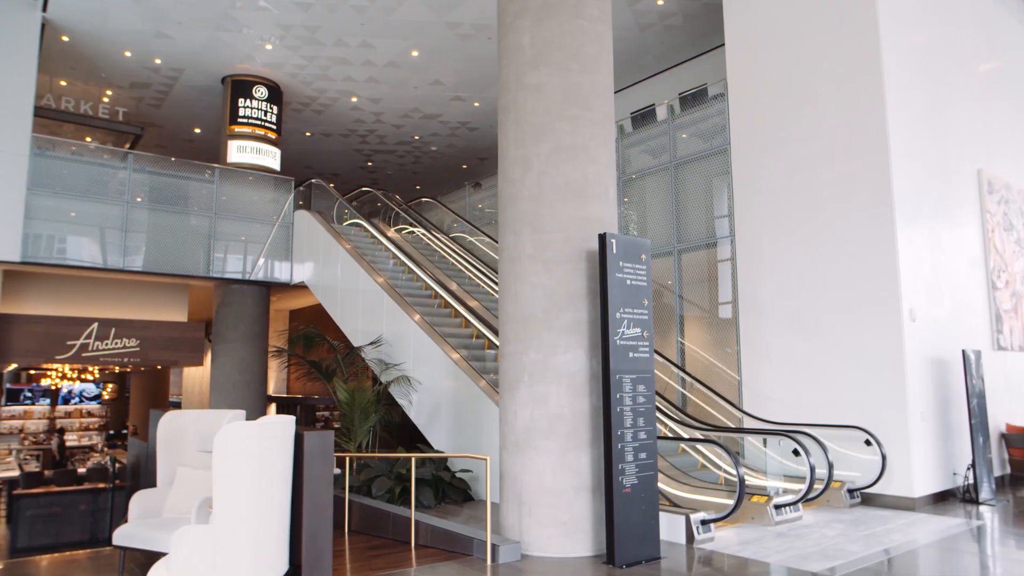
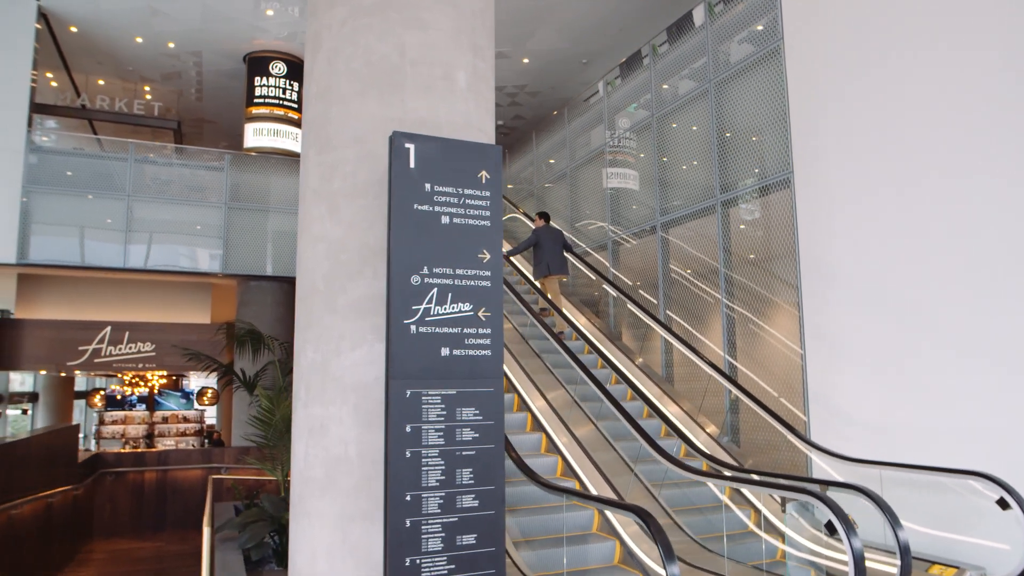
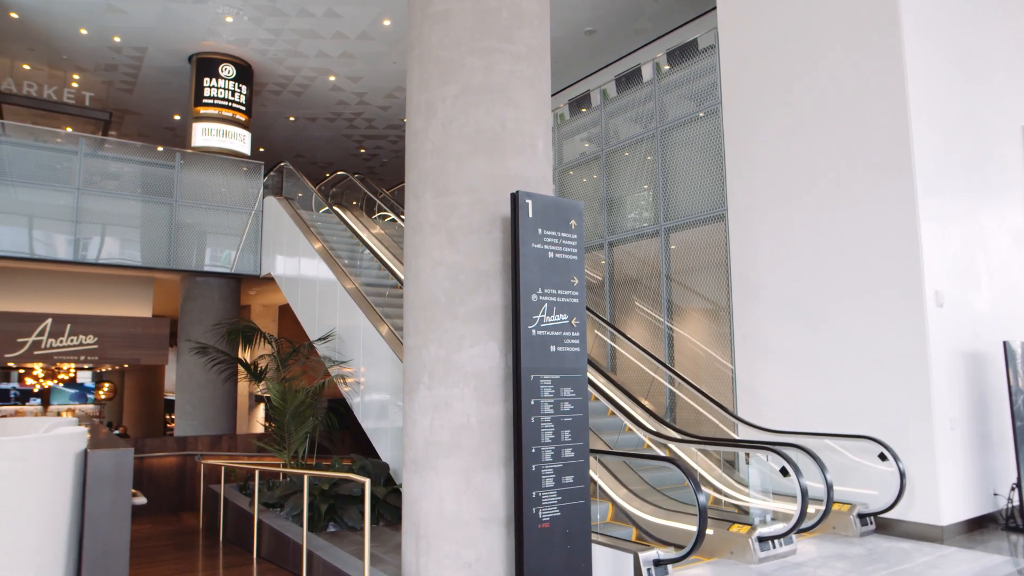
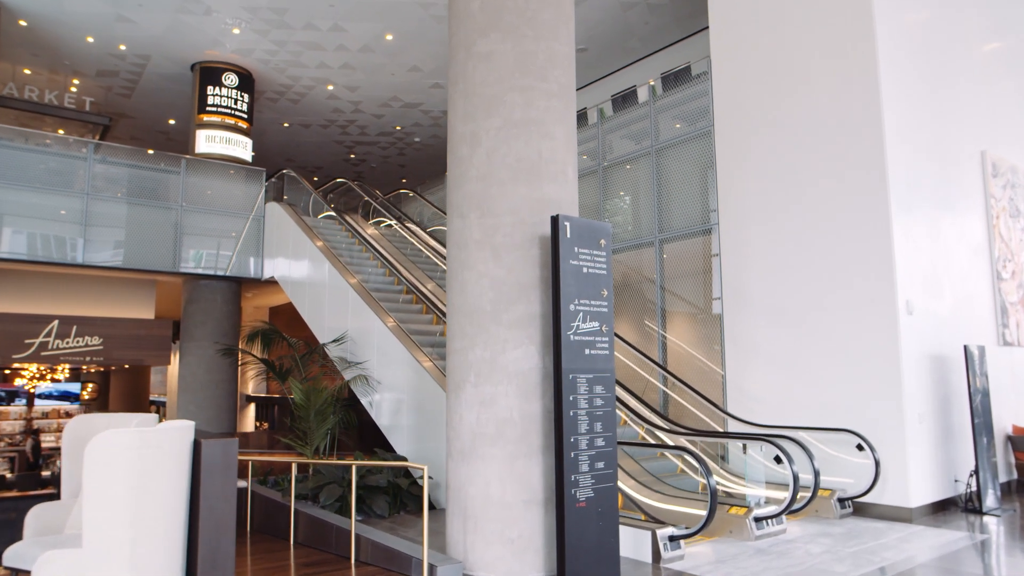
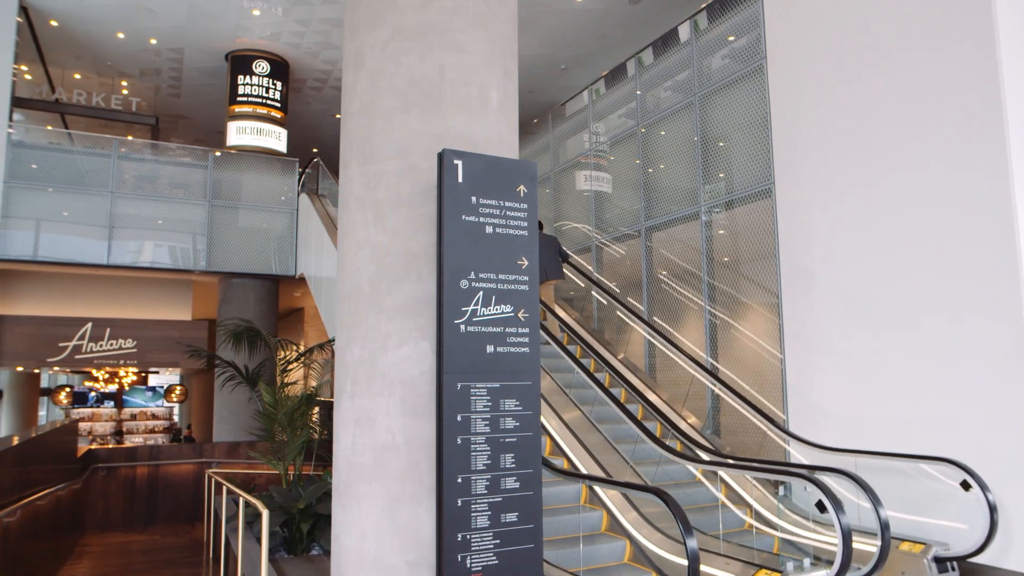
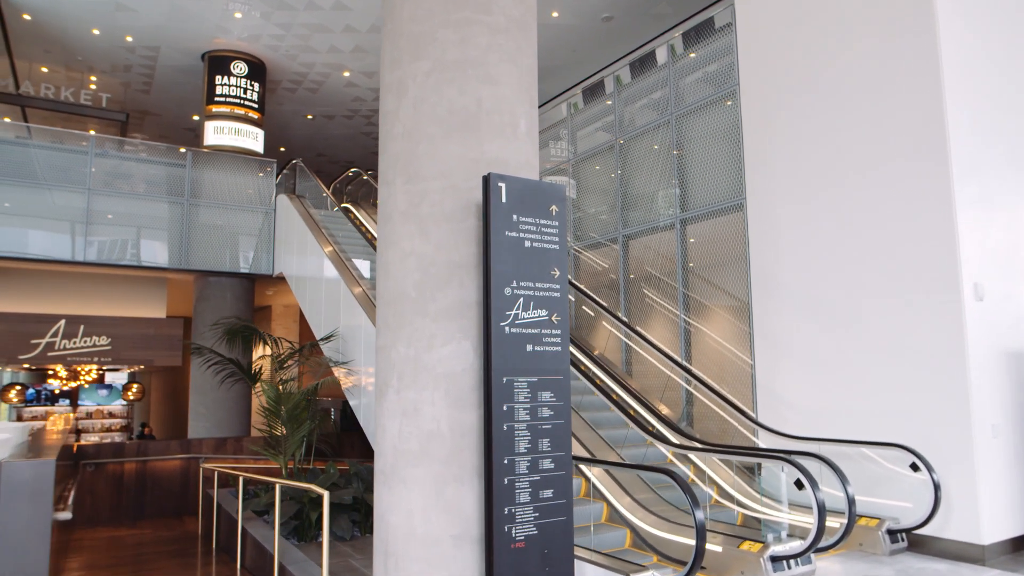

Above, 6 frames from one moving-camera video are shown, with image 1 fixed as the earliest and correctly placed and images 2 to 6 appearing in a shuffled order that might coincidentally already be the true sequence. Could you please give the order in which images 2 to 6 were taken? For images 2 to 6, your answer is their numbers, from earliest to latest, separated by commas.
4, 3, 6, 5, 2
